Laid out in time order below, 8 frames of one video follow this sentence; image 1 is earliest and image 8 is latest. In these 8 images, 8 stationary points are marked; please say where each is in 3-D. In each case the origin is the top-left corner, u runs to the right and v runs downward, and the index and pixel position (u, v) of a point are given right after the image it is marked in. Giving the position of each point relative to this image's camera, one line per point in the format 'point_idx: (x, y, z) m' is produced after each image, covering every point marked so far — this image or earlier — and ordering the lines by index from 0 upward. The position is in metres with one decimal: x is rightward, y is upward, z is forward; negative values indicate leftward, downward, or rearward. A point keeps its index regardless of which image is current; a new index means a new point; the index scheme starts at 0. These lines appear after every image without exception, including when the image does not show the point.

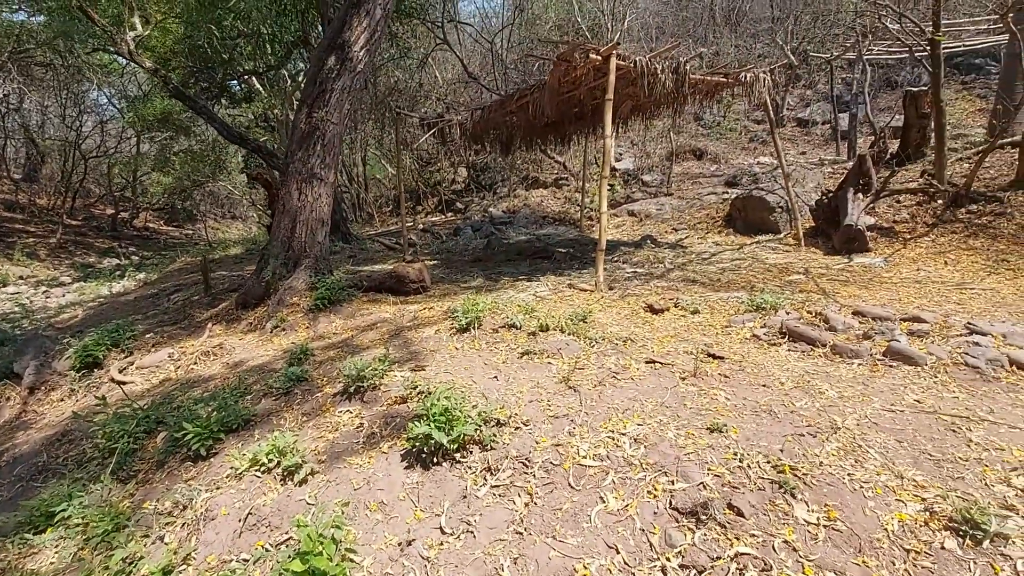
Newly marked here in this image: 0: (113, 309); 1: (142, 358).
0: (-3.7, -0.2, +4.8) m
1: (-2.2, -0.4, +3.0) m
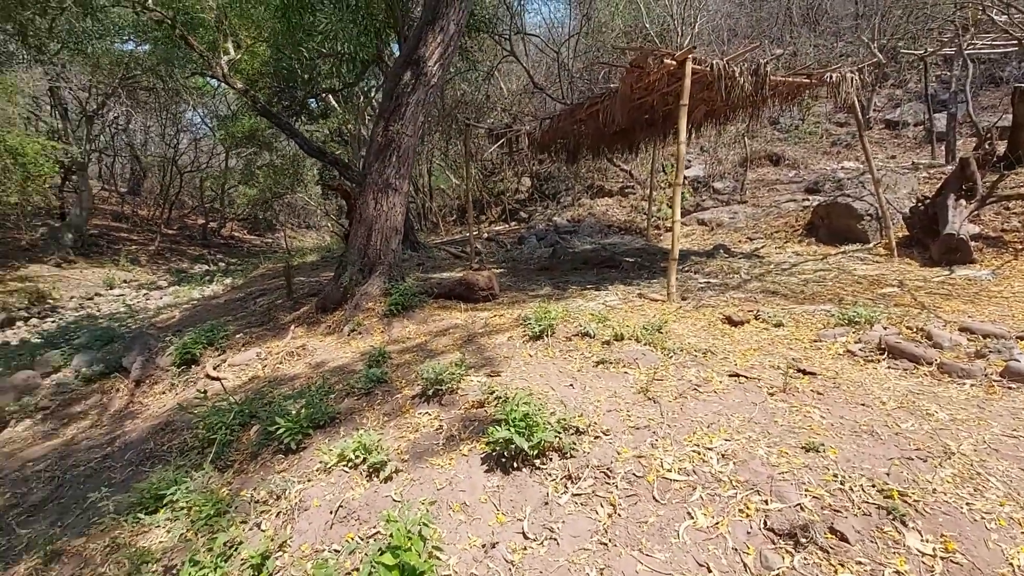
0: (-3.1, -0.2, +5.2) m
1: (-1.7, -0.4, +3.3) m
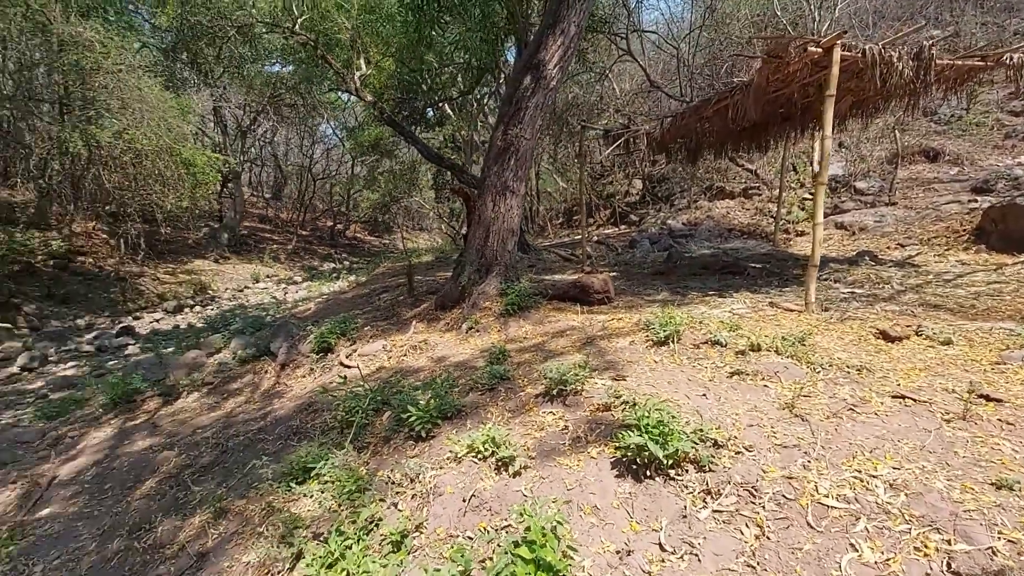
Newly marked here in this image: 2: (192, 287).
0: (-1.9, -0.2, +5.7) m
1: (-1.0, -0.4, +3.5) m
2: (-6.9, 0.0, +11.3) m
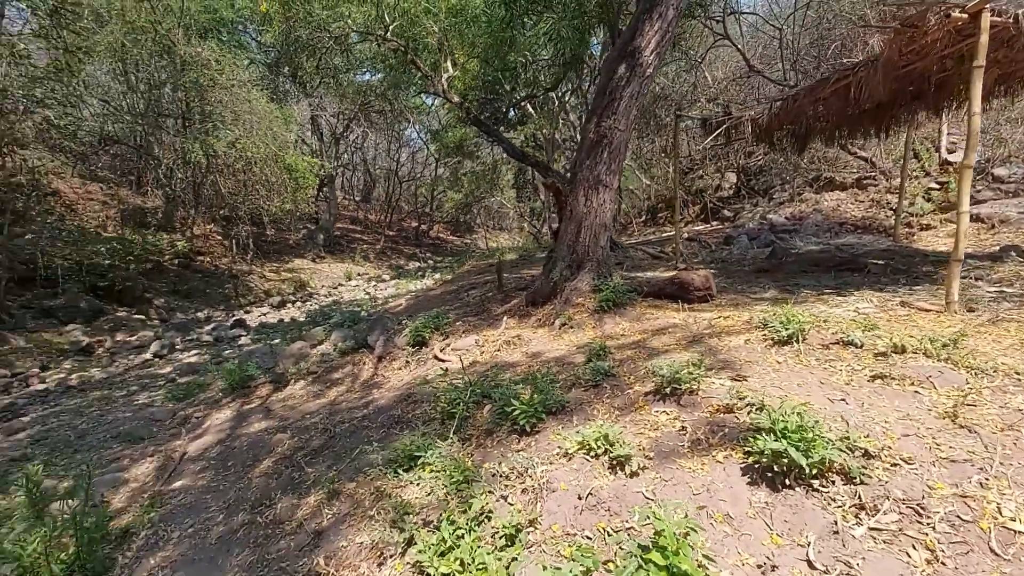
0: (-1.0, -0.1, +5.9) m
1: (-0.4, -0.4, +3.6) m
2: (-5.1, +0.1, +12.1) m
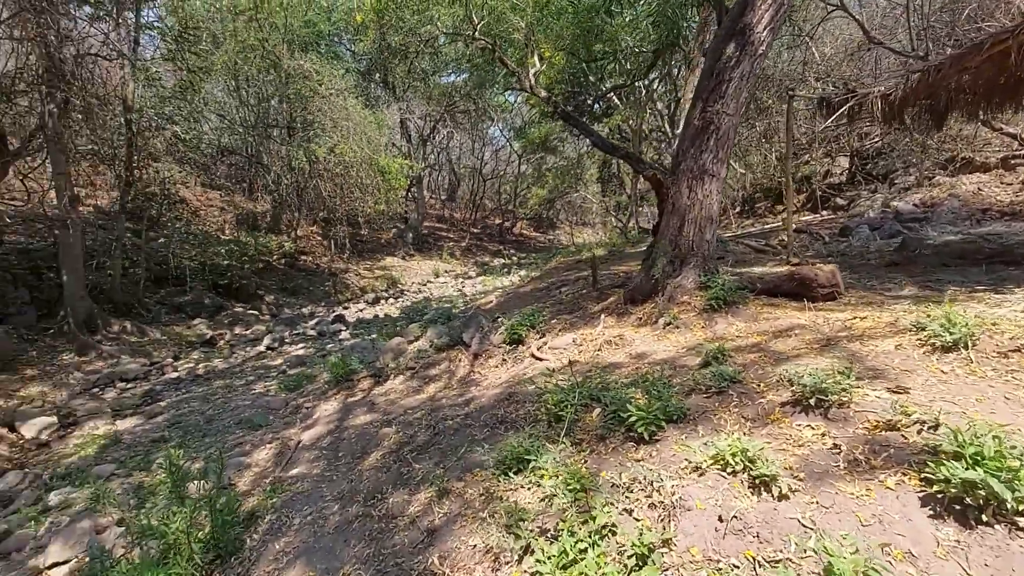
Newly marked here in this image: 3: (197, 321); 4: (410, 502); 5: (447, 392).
0: (+0.1, -0.1, +5.9) m
1: (+0.3, -0.4, +3.5) m
2: (-3.1, +0.2, +12.7) m
3: (-5.3, -0.6, +8.8) m
4: (-0.4, -0.9, +2.2) m
5: (-0.4, -0.7, +3.5) m
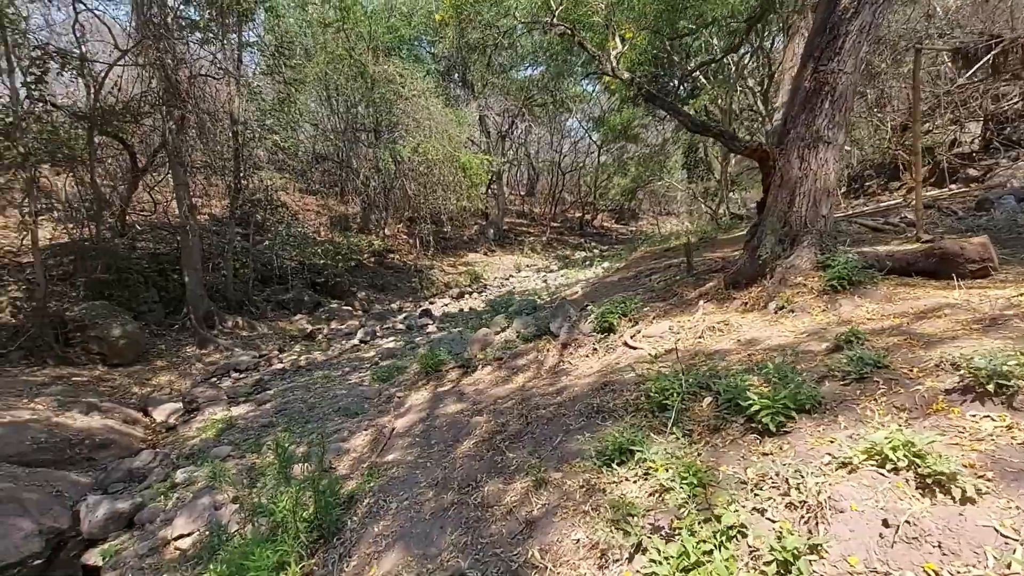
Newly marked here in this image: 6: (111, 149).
0: (+1.0, 0.0, +5.7) m
1: (+0.9, -0.3, +3.3) m
2: (-1.1, +0.3, +12.9) m
3: (-3.8, -0.5, +9.4) m
4: (0.0, -0.8, +2.1) m
5: (+0.2, -0.6, +3.4) m
6: (-6.3, +2.2, +8.2) m
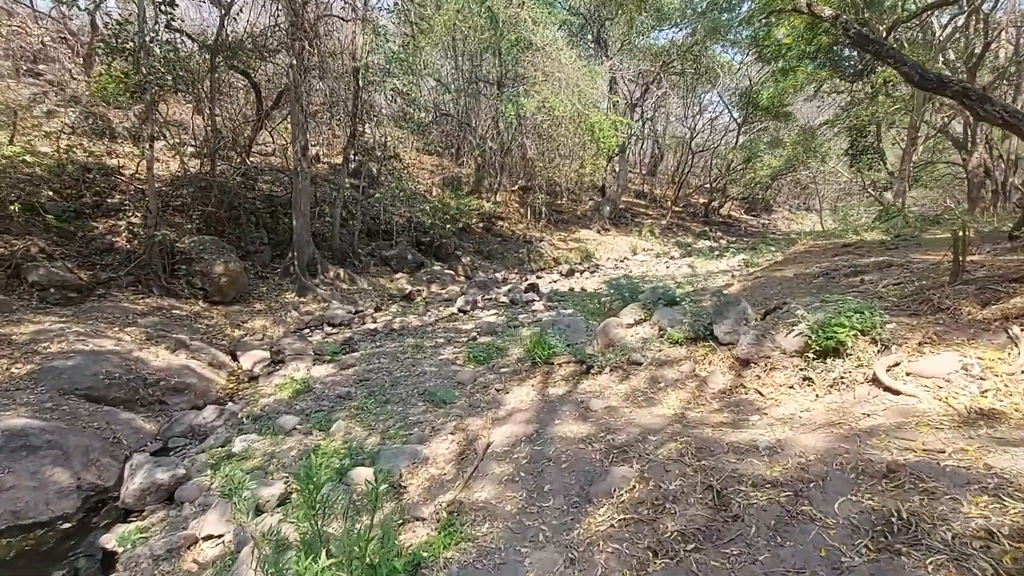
0: (+2.2, 0.0, +4.3) m
1: (+1.5, -0.3, +2.0) m
2: (+1.6, +0.8, +11.7) m
3: (-1.9, +0.2, +8.8) m
4: (+0.4, -0.8, +1.1) m
5: (+0.8, -0.5, +2.3) m
6: (-4.2, +3.1, +8.0) m
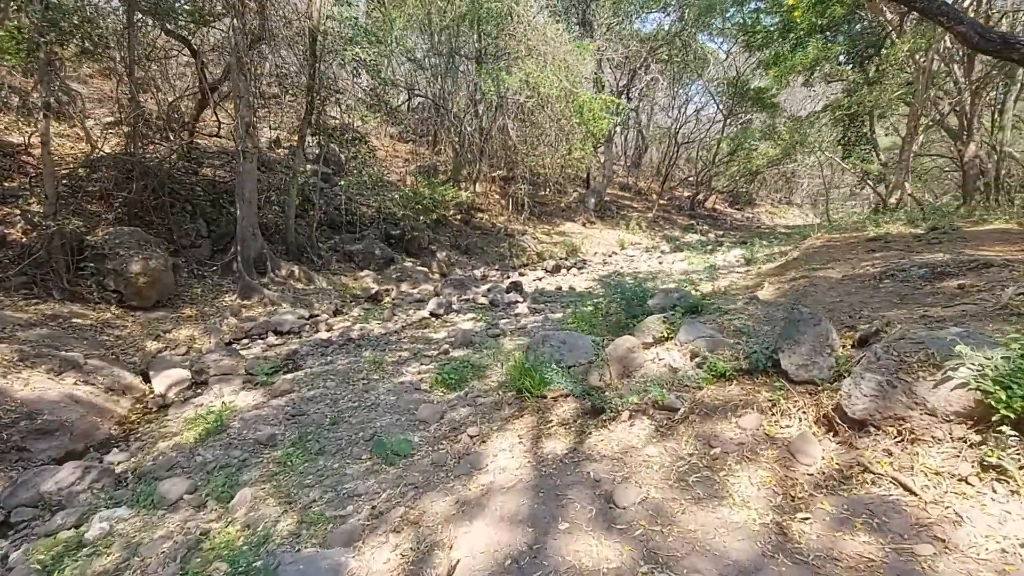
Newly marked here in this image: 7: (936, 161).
0: (+2.0, 0.0, +3.4) m
1: (+1.5, -0.3, +1.1) m
2: (+1.1, +0.8, +10.8) m
3: (-2.2, +0.2, +7.8) m
4: (+0.4, -0.9, +0.1) m
5: (+0.8, -0.6, +1.3) m
6: (-4.5, +3.1, +6.8) m
7: (+12.4, +3.7, +15.0) m
